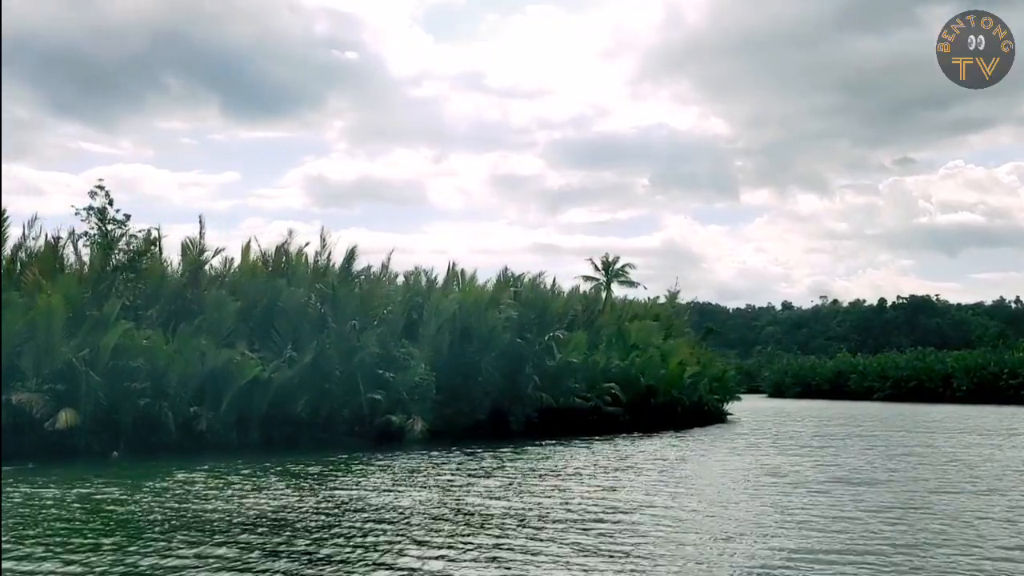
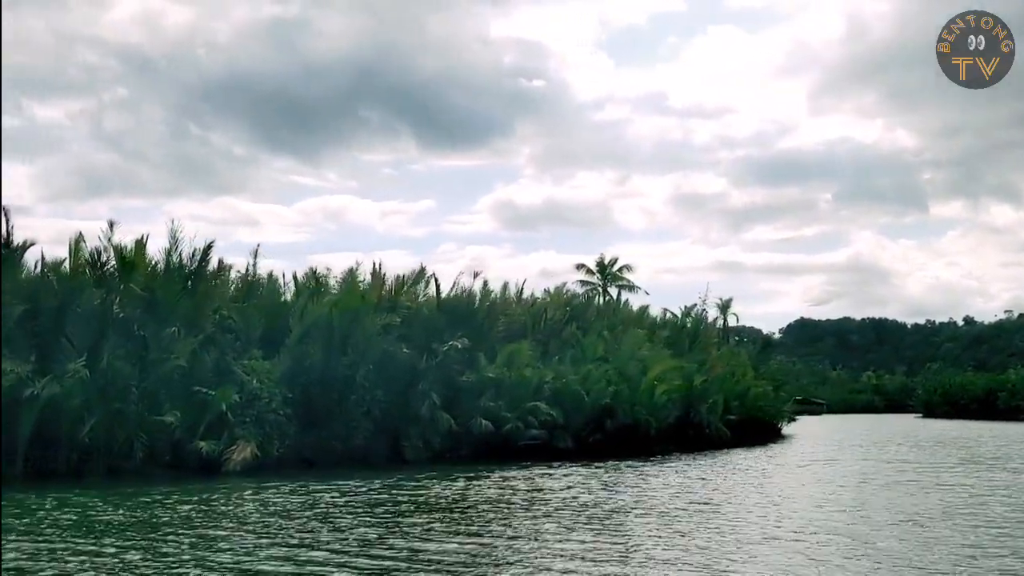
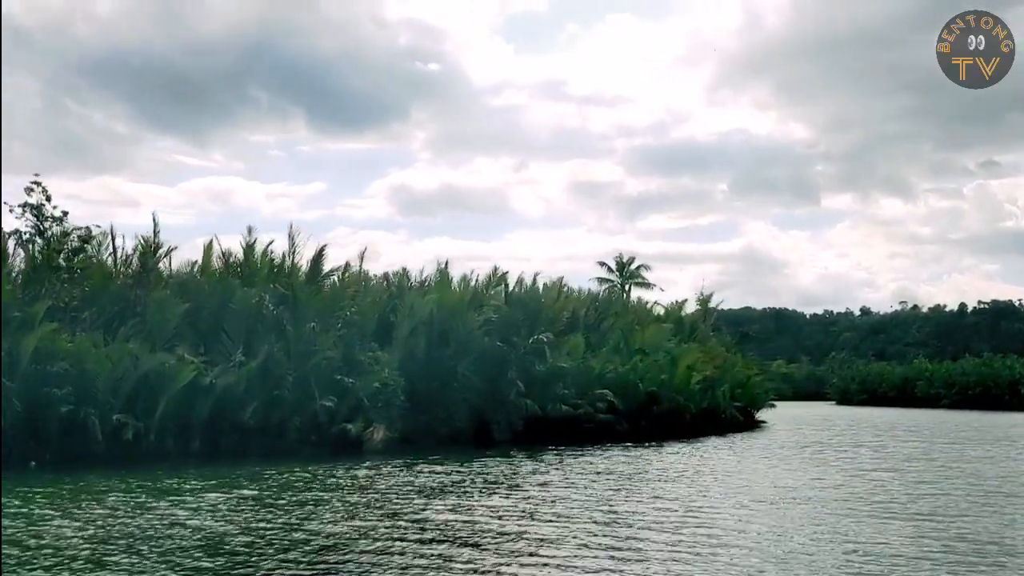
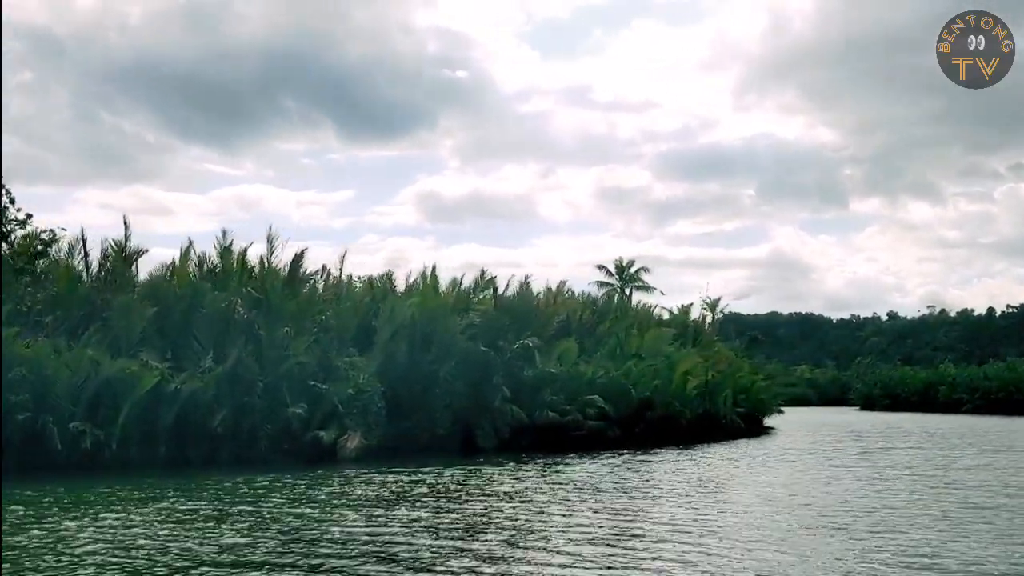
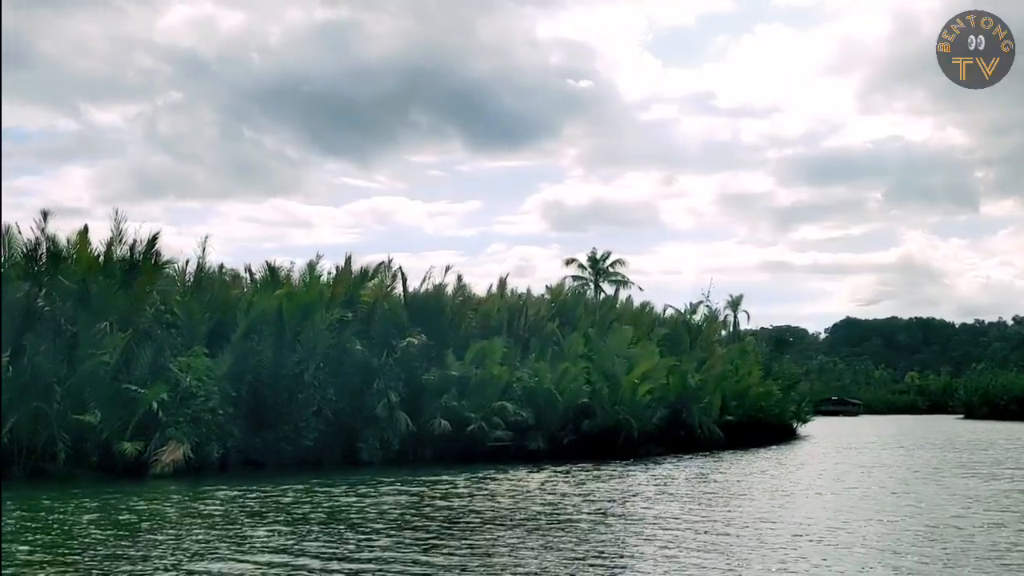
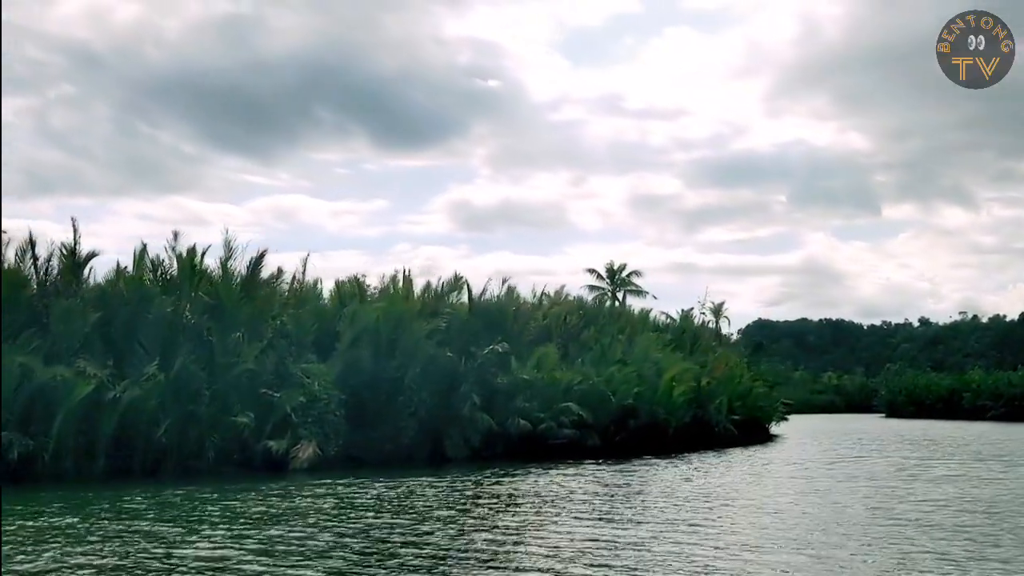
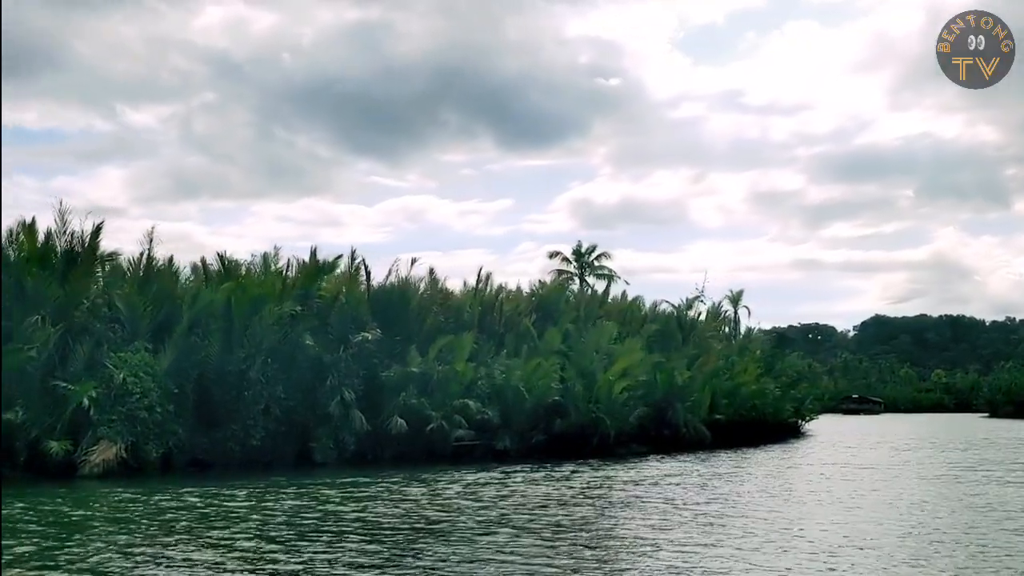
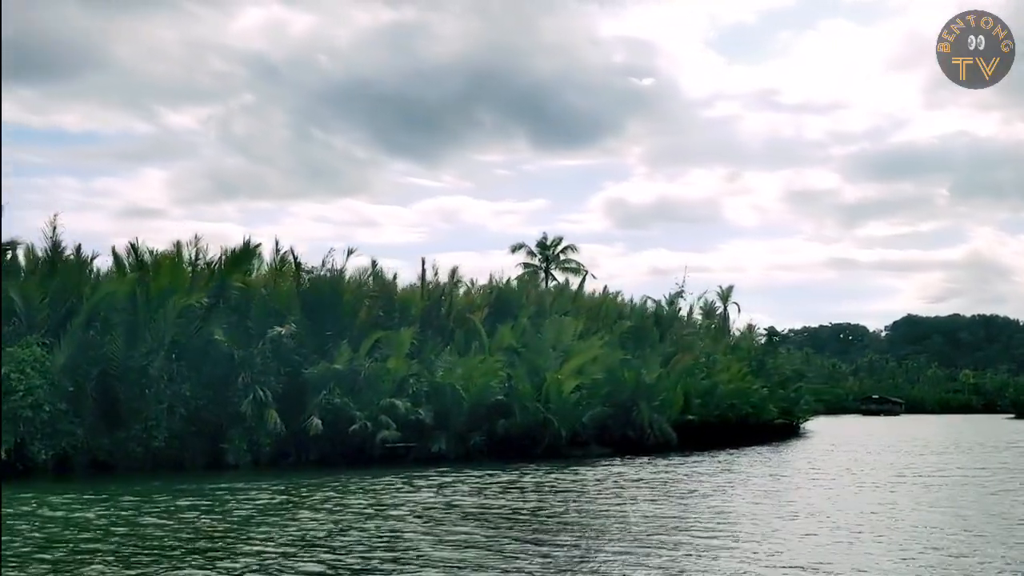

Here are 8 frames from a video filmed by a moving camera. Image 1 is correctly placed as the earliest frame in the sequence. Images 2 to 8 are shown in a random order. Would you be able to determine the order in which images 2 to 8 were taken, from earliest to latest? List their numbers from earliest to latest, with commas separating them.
3, 4, 6, 2, 5, 7, 8
